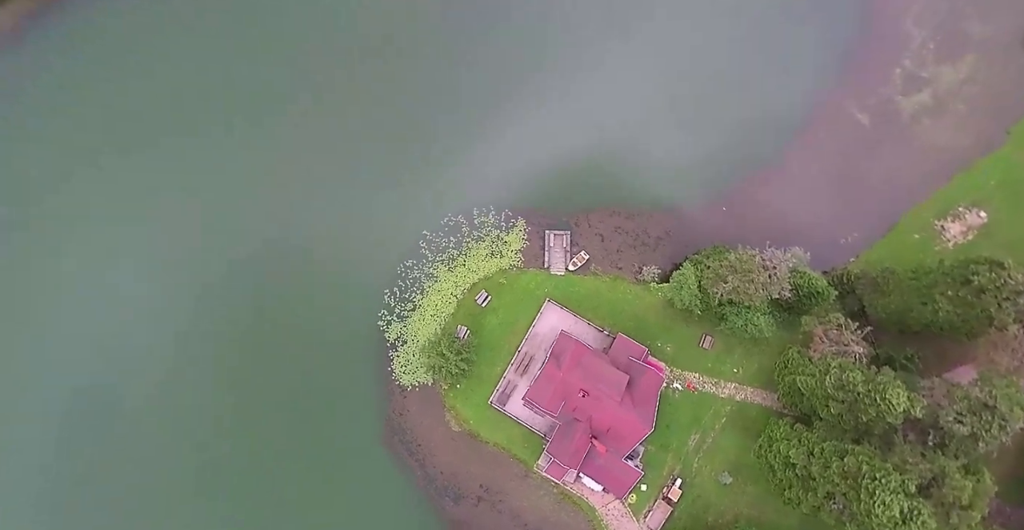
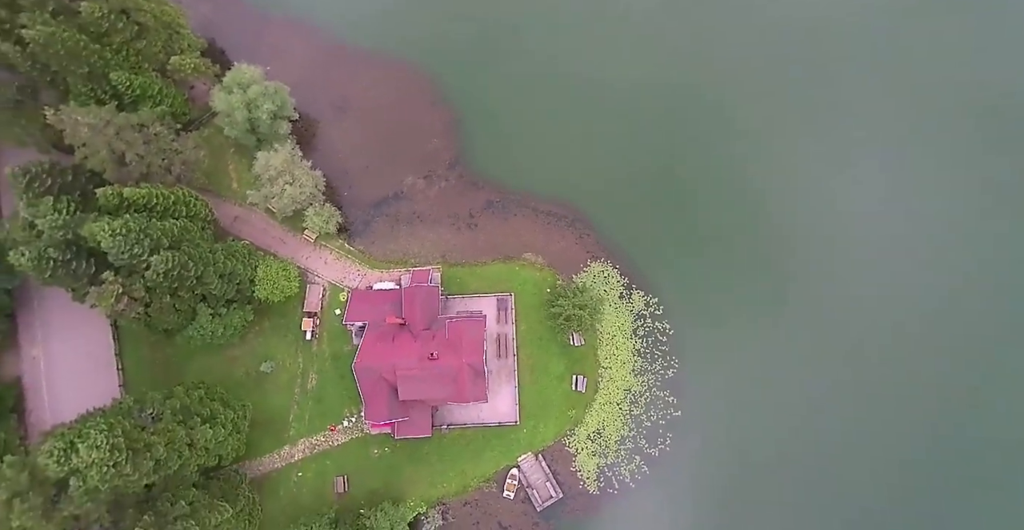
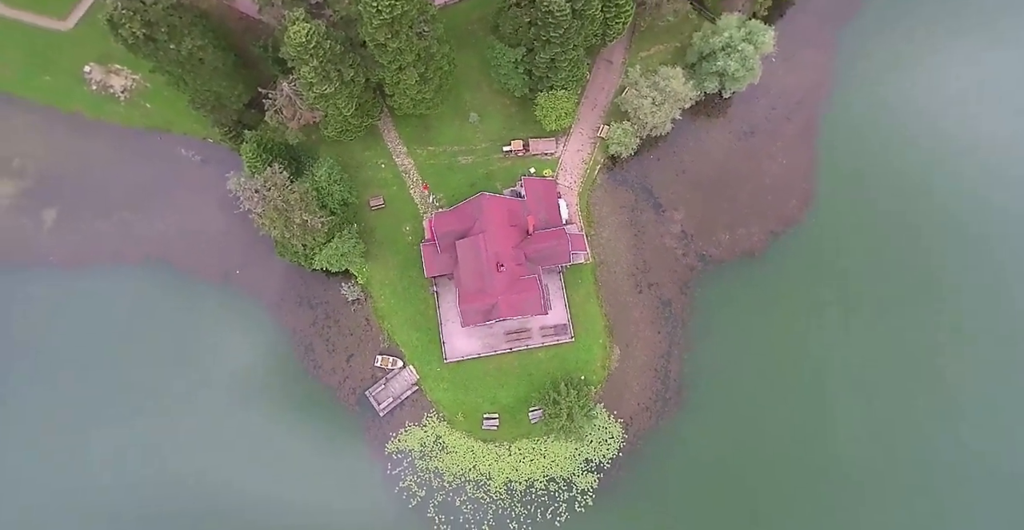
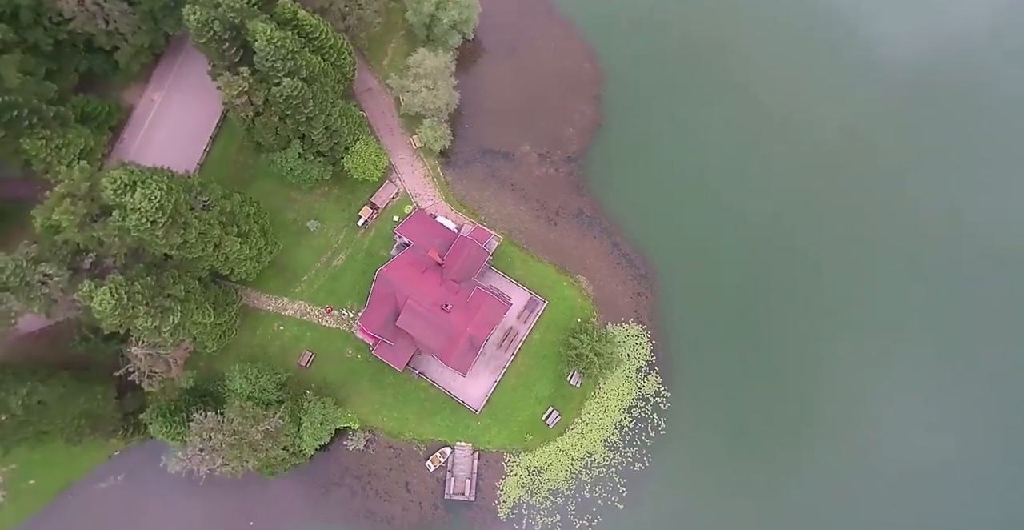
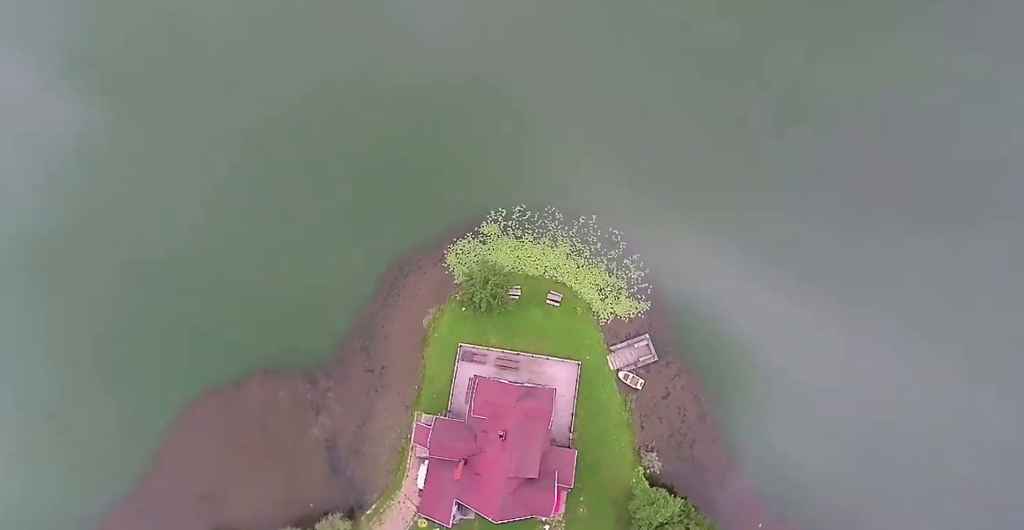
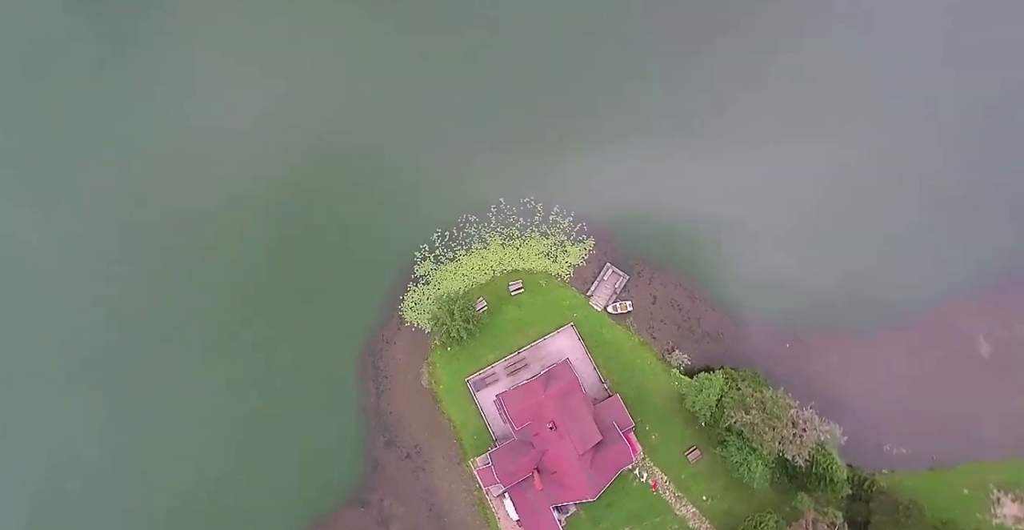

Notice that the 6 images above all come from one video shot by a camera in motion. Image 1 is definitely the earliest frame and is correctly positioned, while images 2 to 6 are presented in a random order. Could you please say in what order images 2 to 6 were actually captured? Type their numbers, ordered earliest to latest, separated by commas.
6, 5, 2, 4, 3
